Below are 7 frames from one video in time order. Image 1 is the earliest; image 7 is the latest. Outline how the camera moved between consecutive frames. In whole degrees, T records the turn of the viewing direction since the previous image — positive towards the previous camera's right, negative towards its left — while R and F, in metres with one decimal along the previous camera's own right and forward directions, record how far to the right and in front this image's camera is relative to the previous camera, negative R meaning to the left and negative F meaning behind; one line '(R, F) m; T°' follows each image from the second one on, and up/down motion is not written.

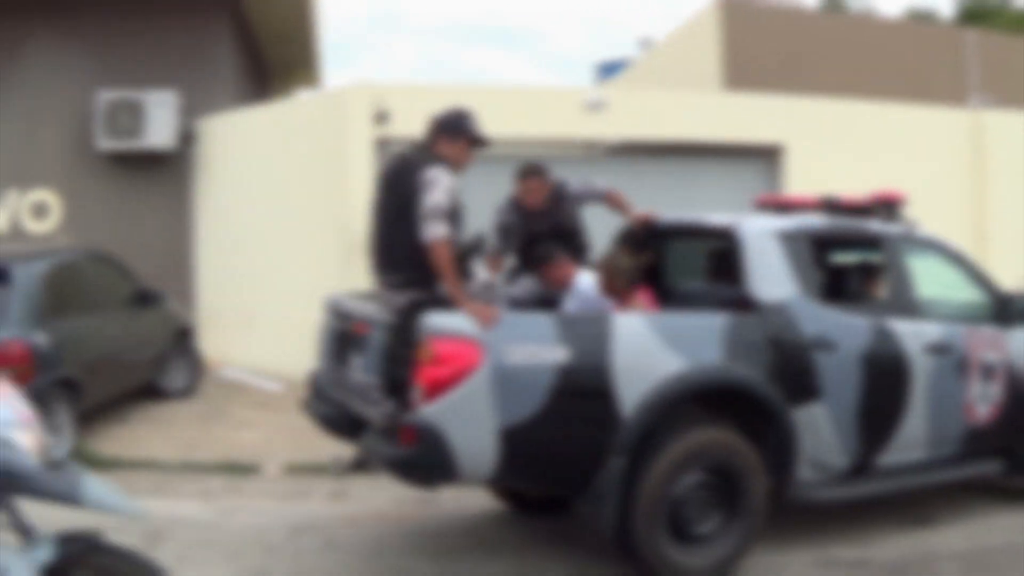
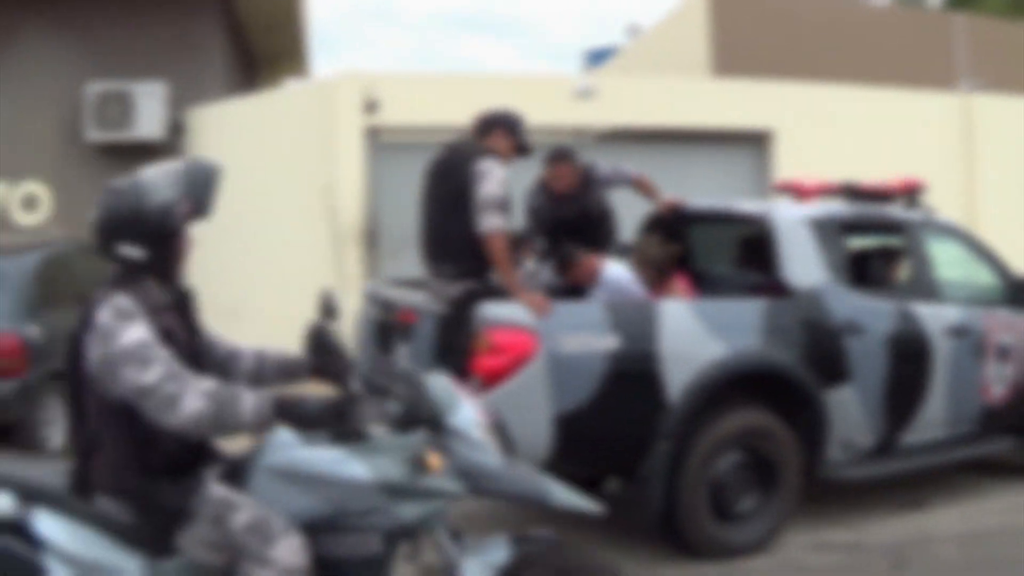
(0.0, 0.0) m; 0°
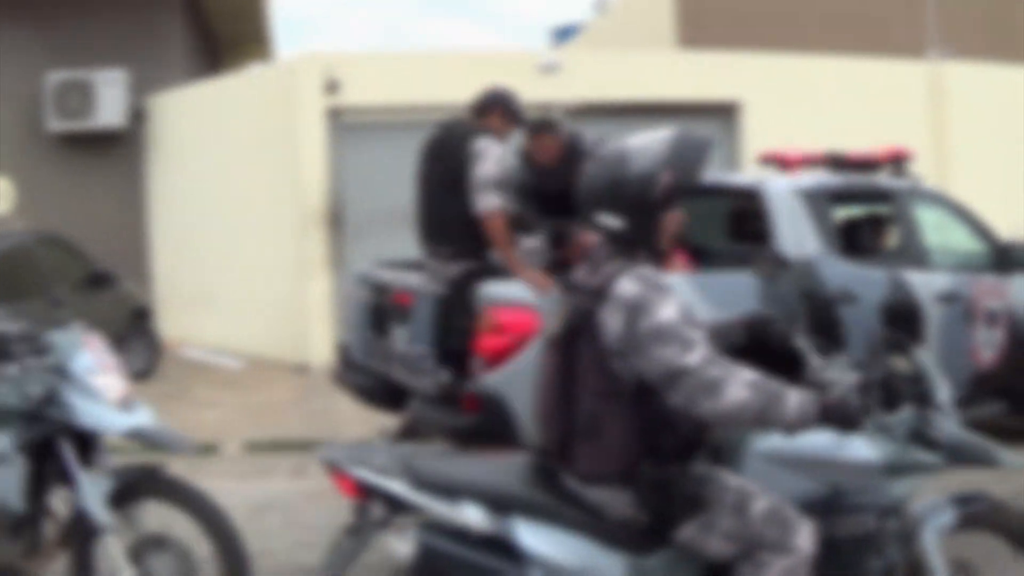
(-0.2, +0.1) m; +2°
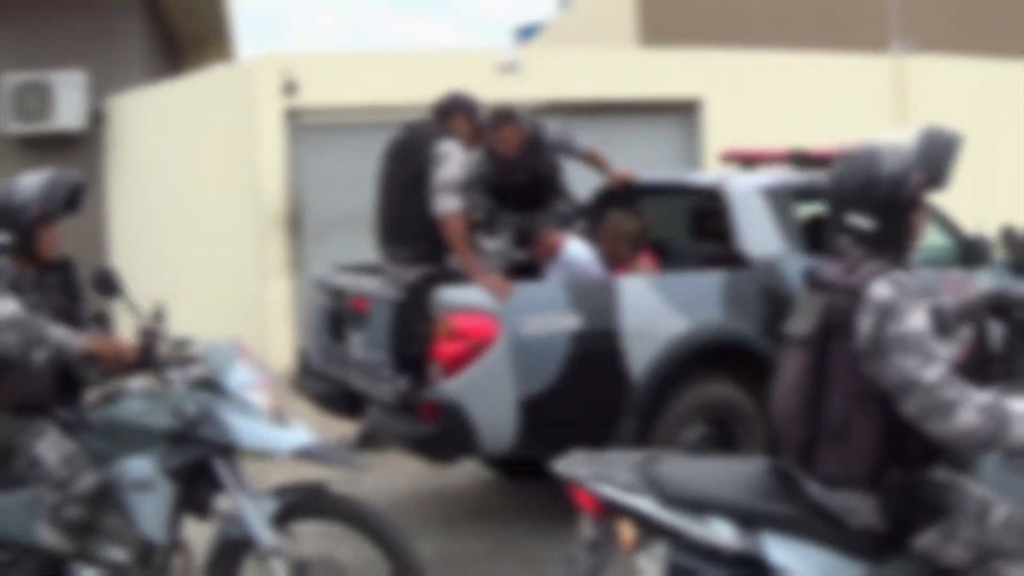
(0.0, +0.1) m; +1°
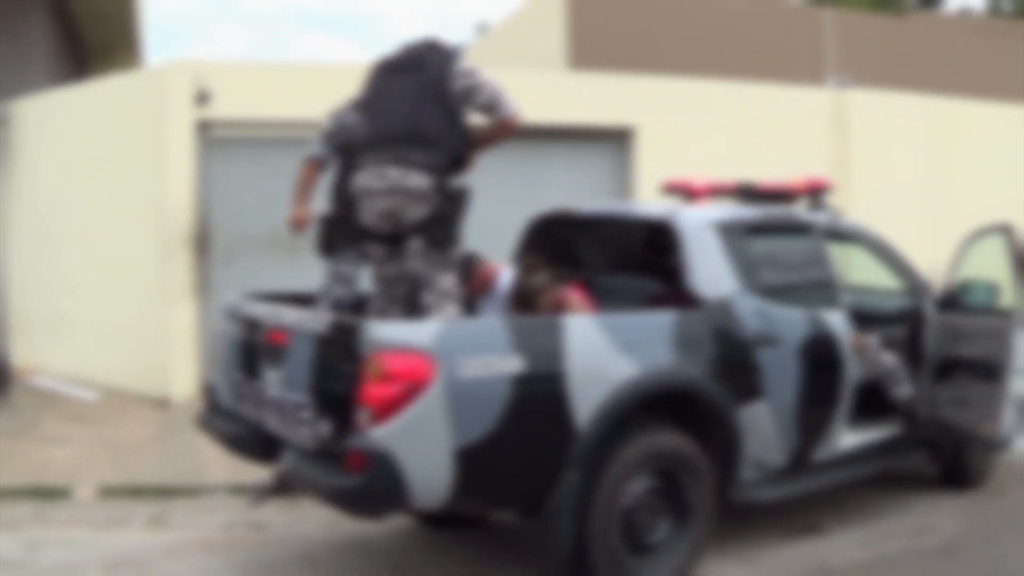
(-0.4, +0.6) m; +4°
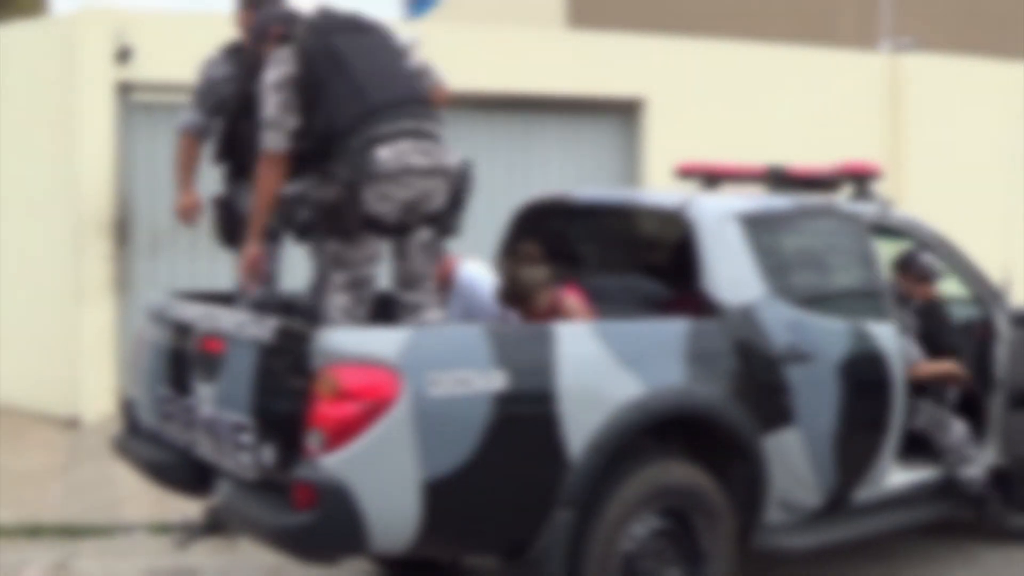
(-0.2, +1.5) m; +2°
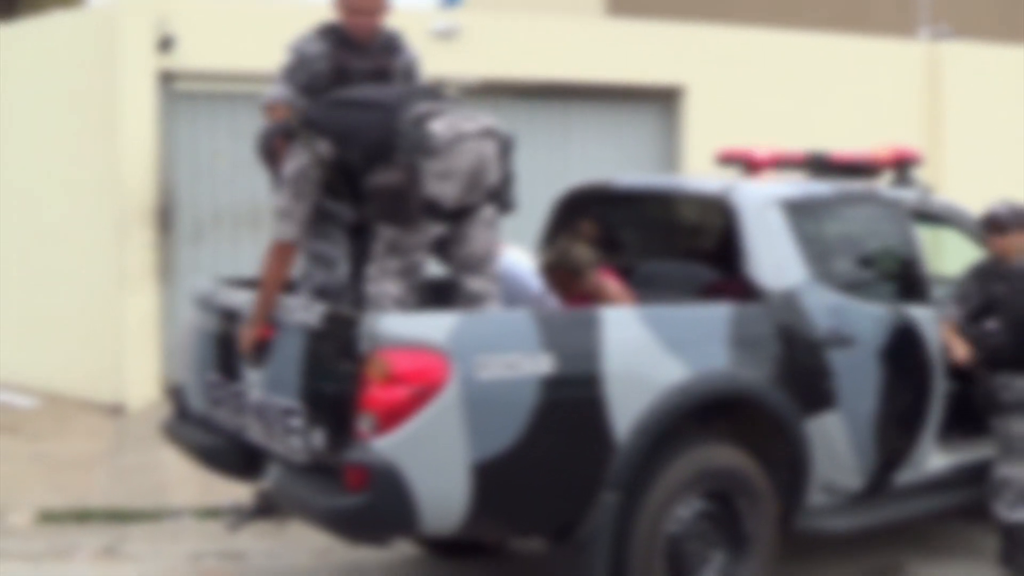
(-0.2, -0.1) m; +1°
